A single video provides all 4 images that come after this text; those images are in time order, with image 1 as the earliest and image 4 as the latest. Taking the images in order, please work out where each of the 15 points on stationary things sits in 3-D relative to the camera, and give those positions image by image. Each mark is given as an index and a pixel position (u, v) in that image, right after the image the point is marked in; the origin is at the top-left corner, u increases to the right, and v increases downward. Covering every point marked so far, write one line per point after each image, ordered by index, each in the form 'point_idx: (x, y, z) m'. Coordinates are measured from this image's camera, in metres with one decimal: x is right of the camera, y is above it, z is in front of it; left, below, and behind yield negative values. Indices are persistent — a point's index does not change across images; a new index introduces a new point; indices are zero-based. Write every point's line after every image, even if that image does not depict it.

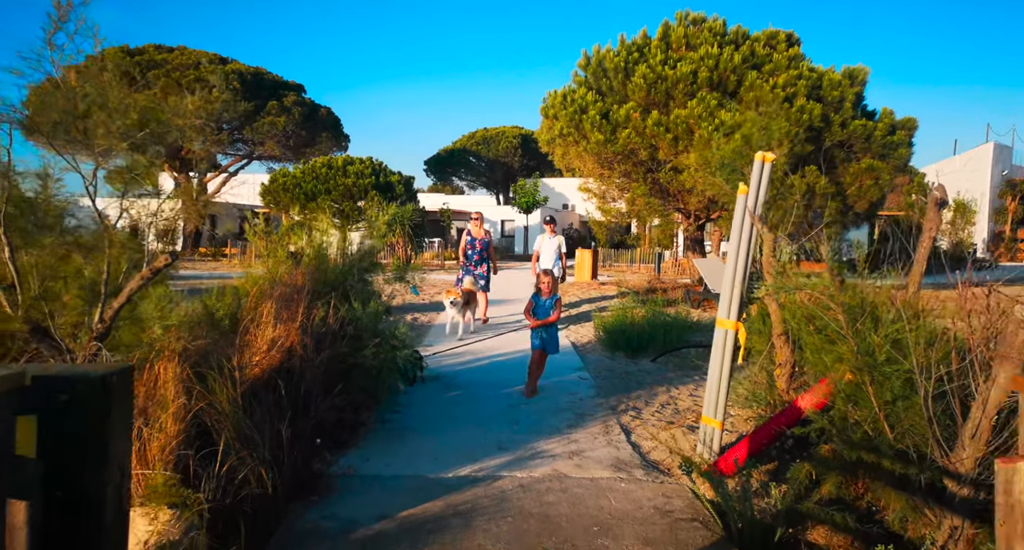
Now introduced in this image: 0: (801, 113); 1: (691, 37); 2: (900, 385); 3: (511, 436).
0: (+5.4, +3.0, +11.7) m
1: (+3.7, +4.9, +12.8) m
2: (+1.9, -0.5, +3.0) m
3: (0.0, -1.2, +4.6) m
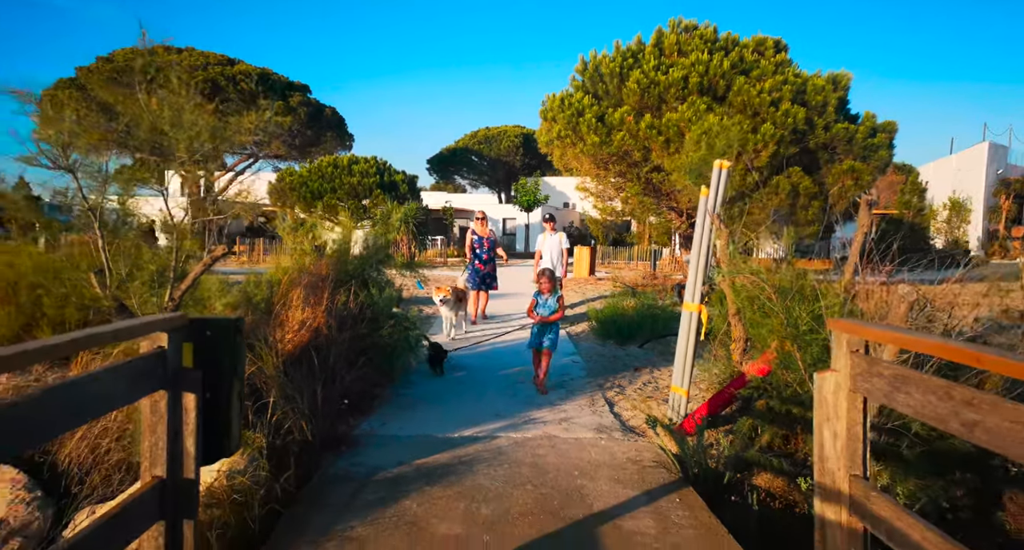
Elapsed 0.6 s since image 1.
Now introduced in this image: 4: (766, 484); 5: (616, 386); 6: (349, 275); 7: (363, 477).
0: (+5.4, +3.1, +12.3) m
1: (+3.7, +5.0, +13.5) m
2: (+1.8, -0.5, +3.7) m
3: (0.0, -1.1, +5.3) m
4: (+1.6, -1.3, +3.9) m
5: (+1.0, -1.1, +6.2) m
6: (-1.4, 0.0, +5.5) m
7: (-0.9, -1.2, +3.8) m
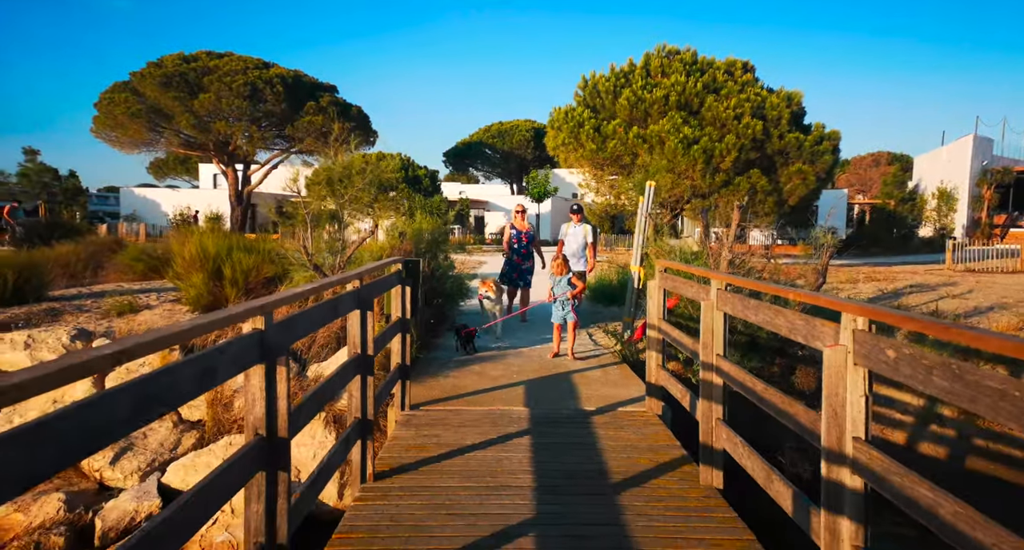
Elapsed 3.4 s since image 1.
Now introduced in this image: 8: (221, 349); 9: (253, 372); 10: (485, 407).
0: (+5.7, +3.6, +15.3) m
1: (+4.0, +5.5, +16.4) m
2: (+2.0, -0.2, +6.8) m
3: (+0.2, -0.8, +8.4) m
4: (+1.8, -1.0, +7.0) m
5: (+1.2, -0.8, +9.2) m
6: (-1.2, +0.3, +8.6) m
7: (-0.7, -0.9, +6.9) m
8: (-0.9, -0.2, +1.9) m
9: (-0.9, -0.3, +2.2) m
10: (-0.2, -1.1, +5.0) m
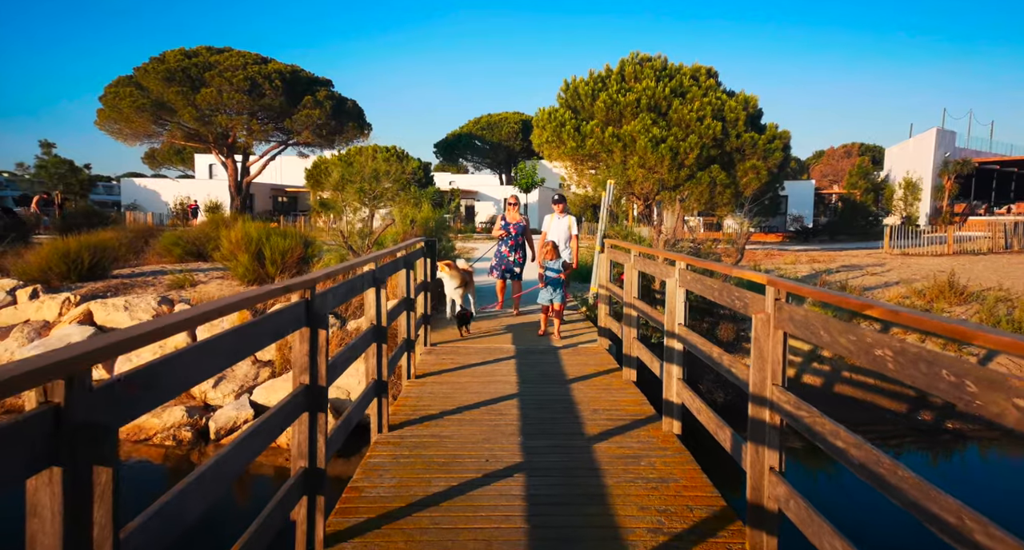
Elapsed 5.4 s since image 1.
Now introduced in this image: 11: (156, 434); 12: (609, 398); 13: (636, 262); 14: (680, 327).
0: (+5.4, +4.0, +17.3) m
1: (+3.7, +6.0, +18.4) m
2: (+1.9, +0.1, +8.8) m
3: (0.0, -0.5, +10.4) m
4: (+1.6, -0.7, +9.0) m
5: (+1.1, -0.4, +11.3) m
6: (-1.4, +0.7, +10.6) m
7: (-0.9, -0.6, +8.9) m
8: (-0.9, 0.0, +3.9) m
9: (-1.0, -0.1, +4.2) m
10: (-0.3, -0.8, +7.1) m
11: (-3.7, -1.7, +6.5) m
12: (+0.8, -1.0, +5.0) m
13: (+1.1, +0.1, +5.6) m
14: (+1.1, -0.3, +4.1) m
